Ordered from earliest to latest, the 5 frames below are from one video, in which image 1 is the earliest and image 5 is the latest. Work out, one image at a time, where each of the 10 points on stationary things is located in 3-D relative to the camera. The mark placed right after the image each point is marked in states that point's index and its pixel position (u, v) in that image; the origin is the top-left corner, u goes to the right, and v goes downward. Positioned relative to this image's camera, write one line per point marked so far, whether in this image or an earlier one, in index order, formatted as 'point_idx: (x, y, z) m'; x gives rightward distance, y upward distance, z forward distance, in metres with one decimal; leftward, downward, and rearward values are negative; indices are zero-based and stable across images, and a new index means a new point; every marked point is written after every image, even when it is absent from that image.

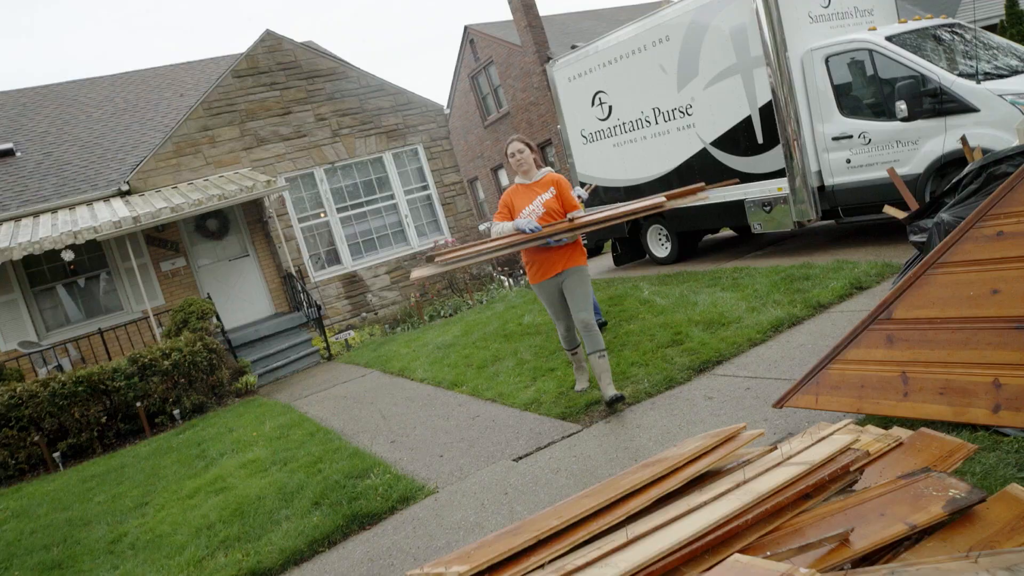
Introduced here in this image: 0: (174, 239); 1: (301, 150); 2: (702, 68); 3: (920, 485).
0: (-3.7, +0.5, +11.8) m
1: (-2.5, +1.6, +12.6) m
2: (+1.6, +1.8, +8.7) m
3: (+0.8, -0.4, +2.2) m
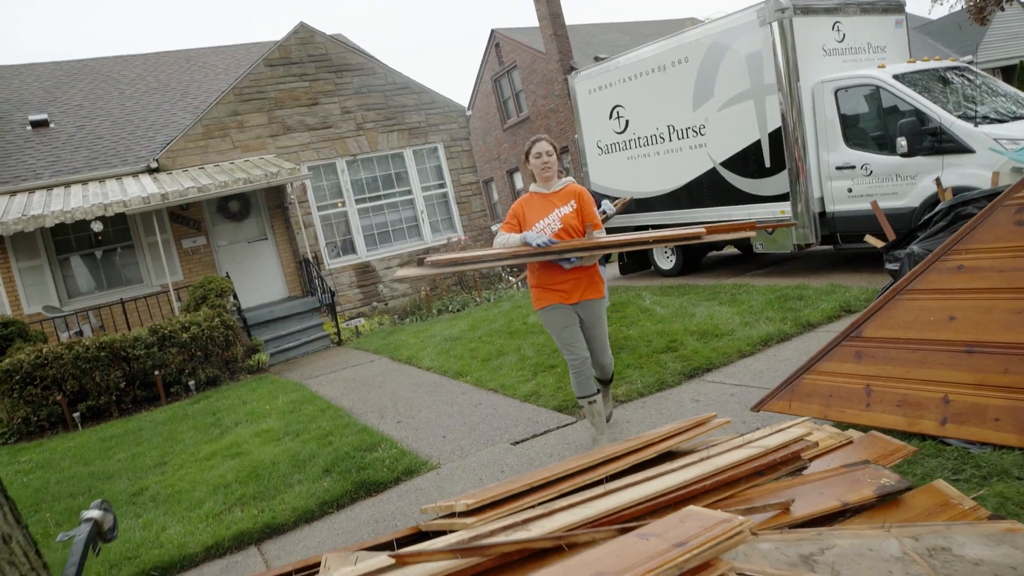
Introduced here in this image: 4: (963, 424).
0: (-3.6, +0.8, +12.2) m
1: (-2.3, +1.8, +13.0) m
2: (+1.8, +1.7, +9.1) m
3: (+0.8, -0.4, +2.6) m
4: (+1.4, -0.4, +3.2) m
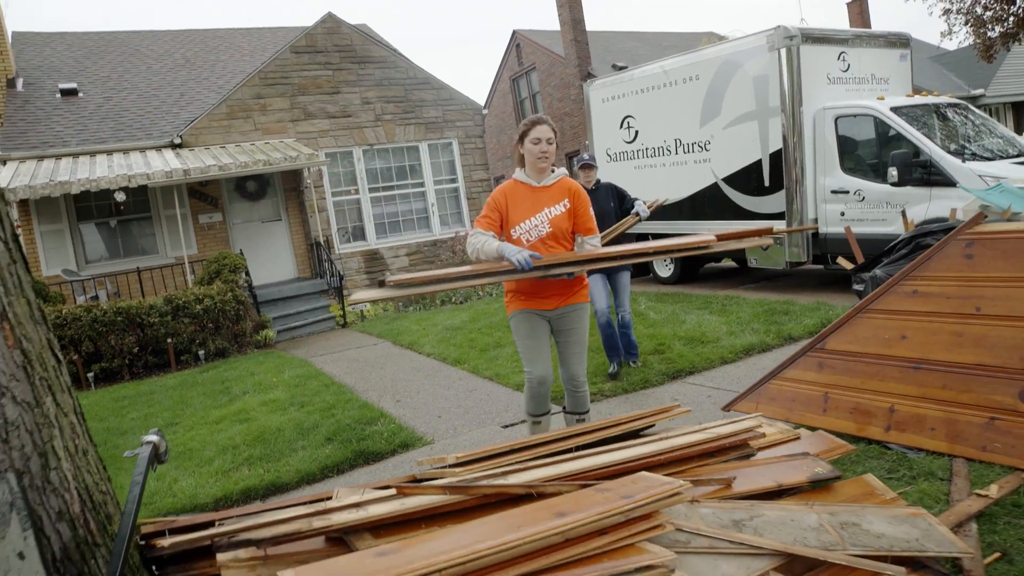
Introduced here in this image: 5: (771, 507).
0: (-3.5, +1.1, +12.6) m
1: (-2.1, +2.0, +13.4) m
2: (+1.9, +1.6, +9.5) m
3: (+0.8, -0.5, +2.9) m
4: (+1.3, -0.5, +3.6) m
5: (+0.6, -0.5, +2.5) m
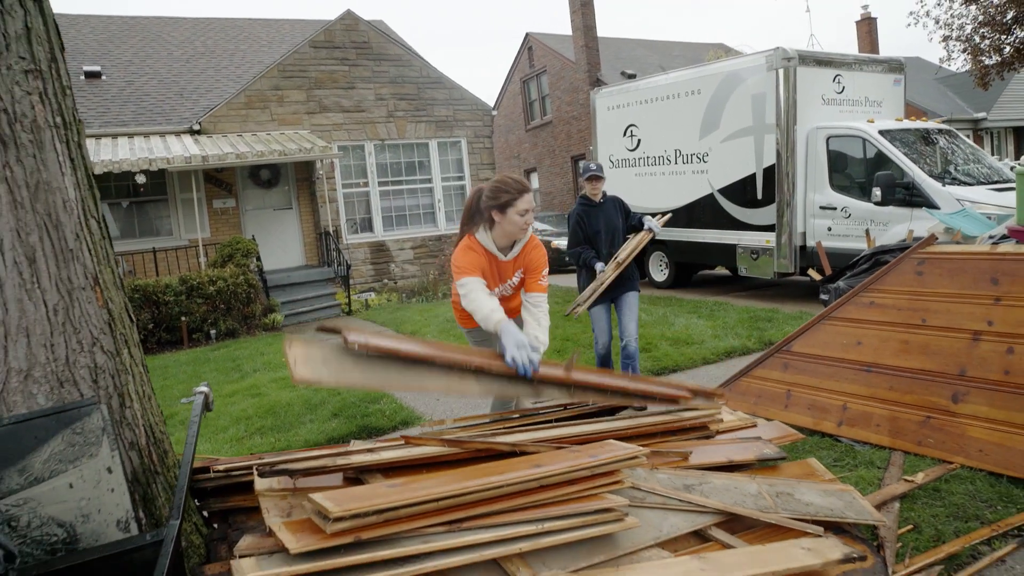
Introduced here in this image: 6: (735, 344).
0: (-3.5, +1.3, +13.1) m
1: (-2.0, +2.1, +13.8) m
2: (+2.0, +1.5, +9.9) m
3: (+0.8, -0.5, +3.4) m
4: (+1.3, -0.5, +4.1) m
5: (+0.6, -0.5, +3.0) m
6: (+1.5, -0.4, +7.2) m
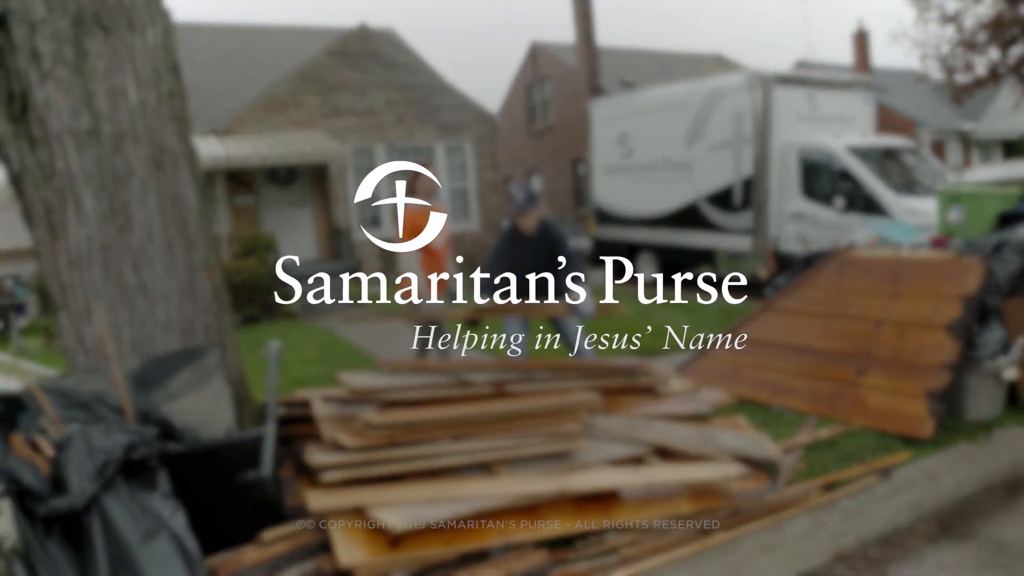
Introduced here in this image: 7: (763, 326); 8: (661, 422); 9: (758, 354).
0: (-3.4, +1.4, +14.0) m
1: (-2.0, +2.2, +14.8) m
2: (+2.0, +1.5, +10.8) m
3: (+0.7, -0.5, +4.3) m
4: (+1.3, -0.5, +5.0) m
5: (+0.5, -0.5, +3.9) m
6: (+1.5, -0.4, +8.1) m
7: (+1.2, -0.2, +5.5) m
8: (+0.5, -0.5, +3.9) m
9: (+1.2, -0.3, +5.4) m
